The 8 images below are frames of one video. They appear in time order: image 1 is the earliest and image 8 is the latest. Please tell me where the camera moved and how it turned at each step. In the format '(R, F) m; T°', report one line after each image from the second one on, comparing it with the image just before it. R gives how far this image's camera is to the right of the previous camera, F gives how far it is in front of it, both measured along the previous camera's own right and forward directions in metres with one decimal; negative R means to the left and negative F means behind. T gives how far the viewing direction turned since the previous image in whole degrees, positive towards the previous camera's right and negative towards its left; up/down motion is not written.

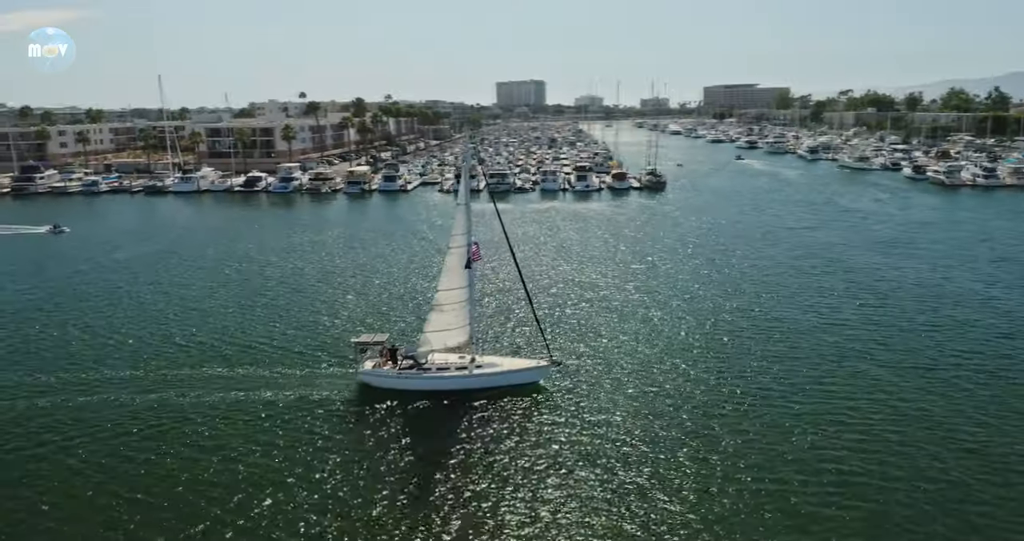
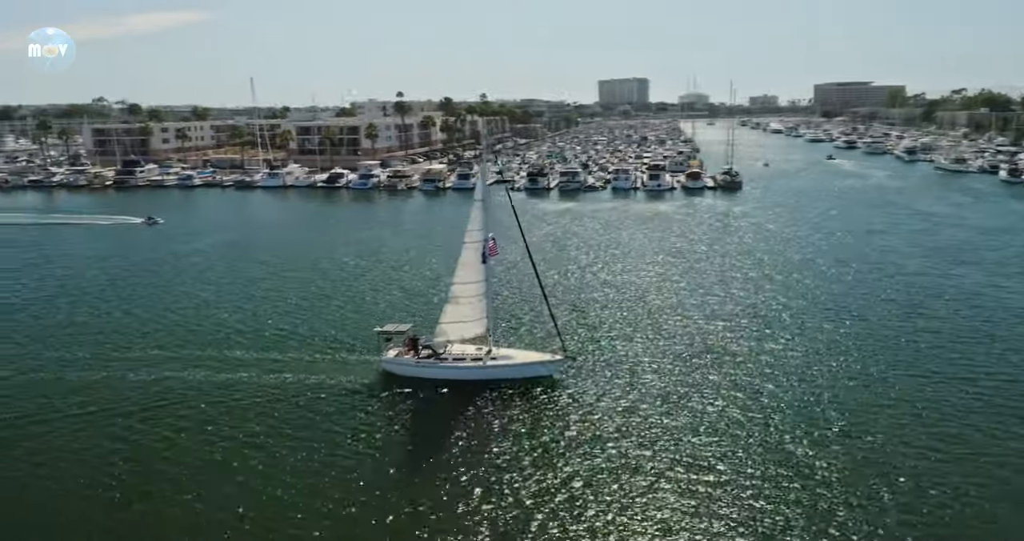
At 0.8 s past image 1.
(+4.1, -1.0) m; -7°
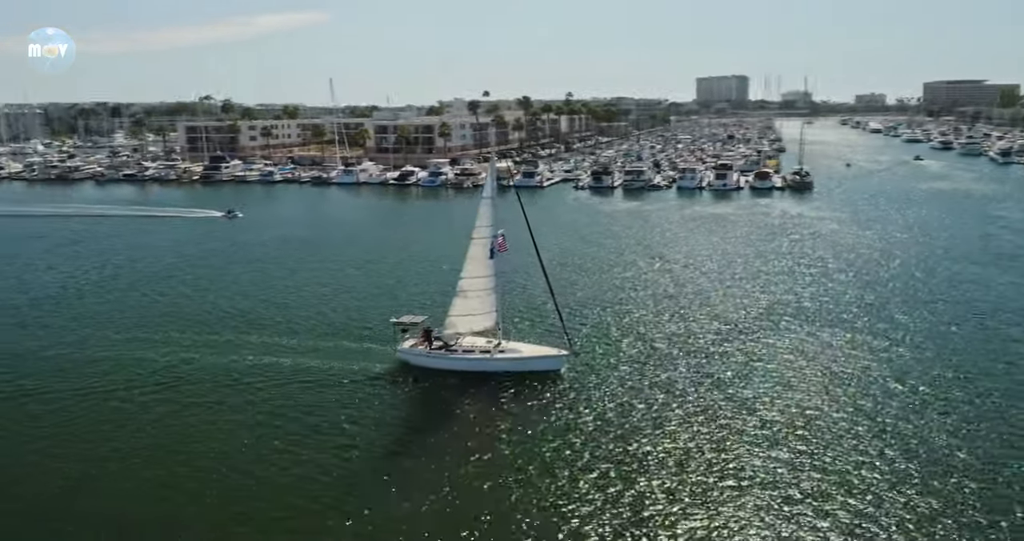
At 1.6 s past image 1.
(+4.2, -0.9) m; -6°
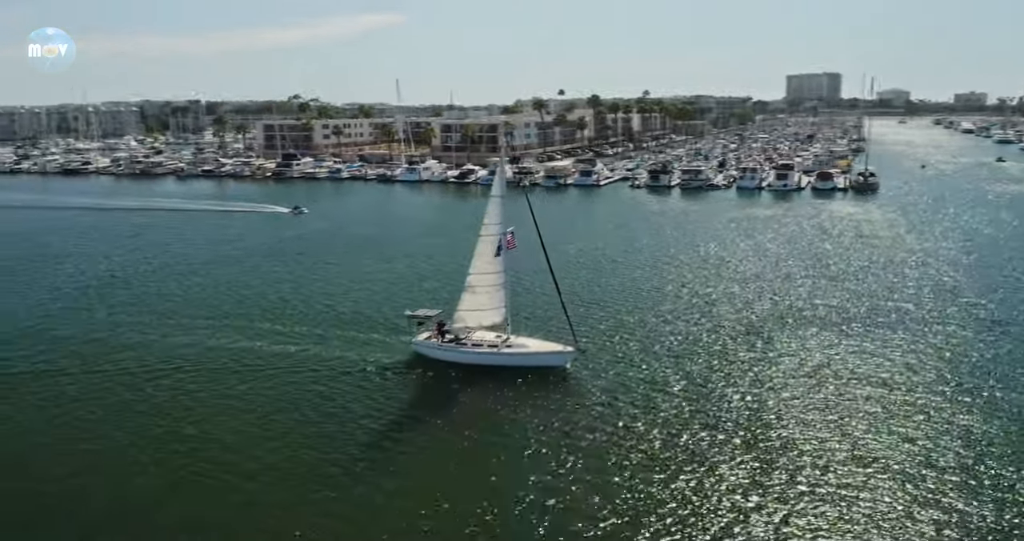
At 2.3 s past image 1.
(+3.7, -0.7) m; -6°
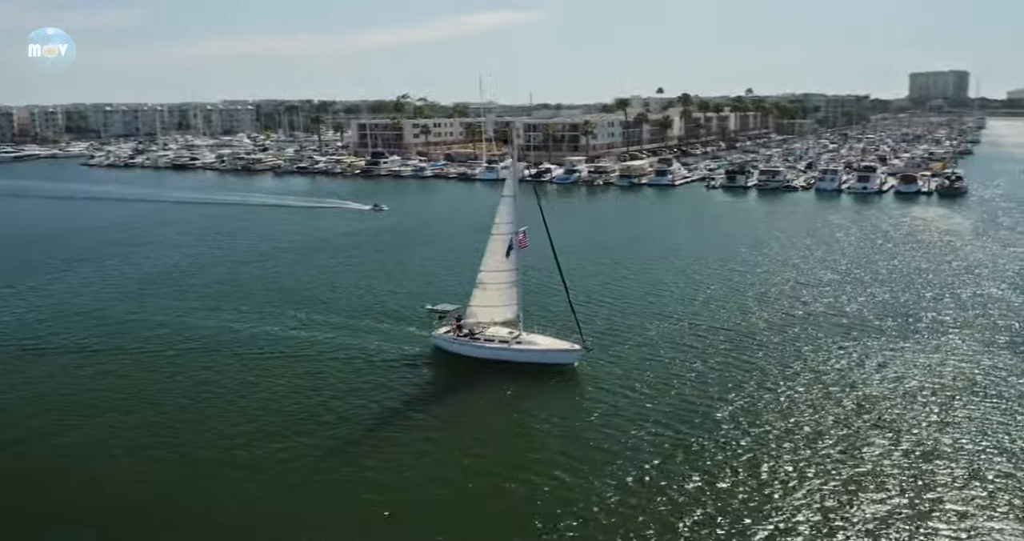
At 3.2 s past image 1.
(+4.9, -0.4) m; -7°
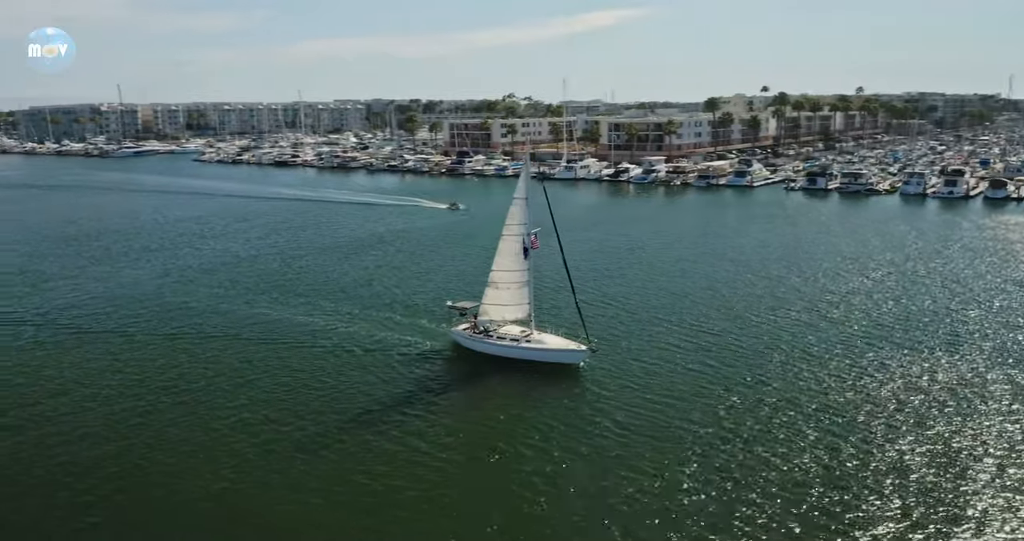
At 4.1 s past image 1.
(+5.0, +0.2) m; -7°
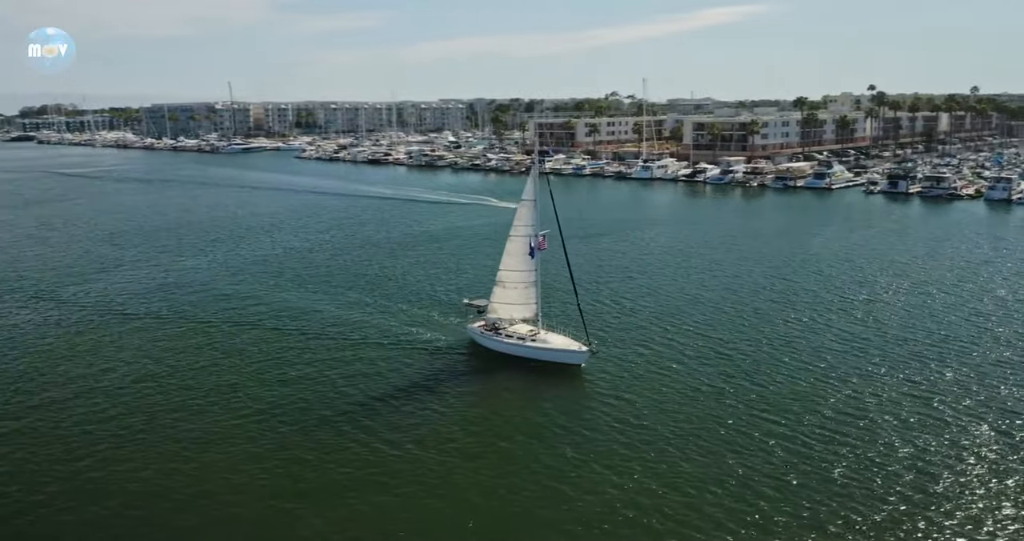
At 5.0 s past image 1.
(+5.1, +0.4) m; -7°
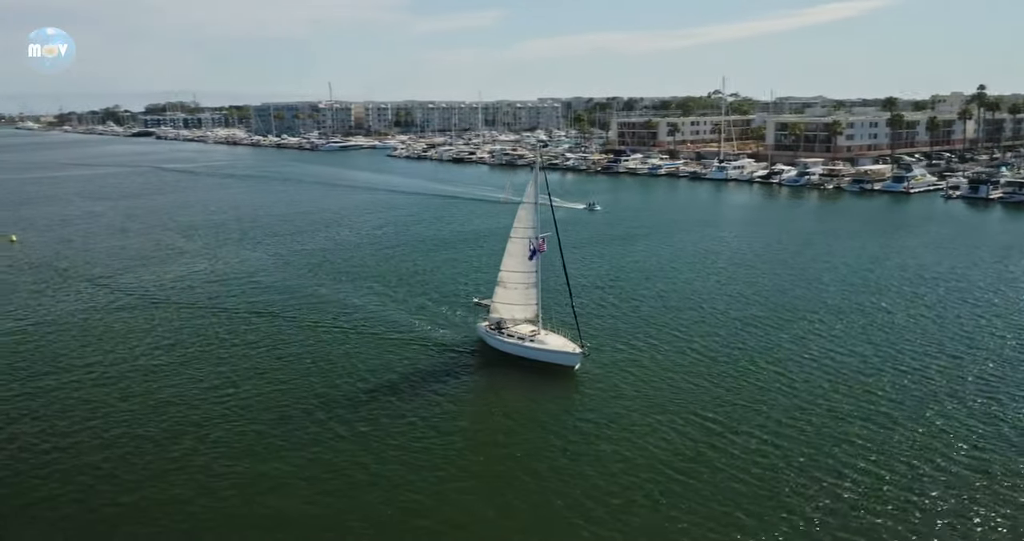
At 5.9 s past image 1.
(+5.2, +0.5) m; -7°
